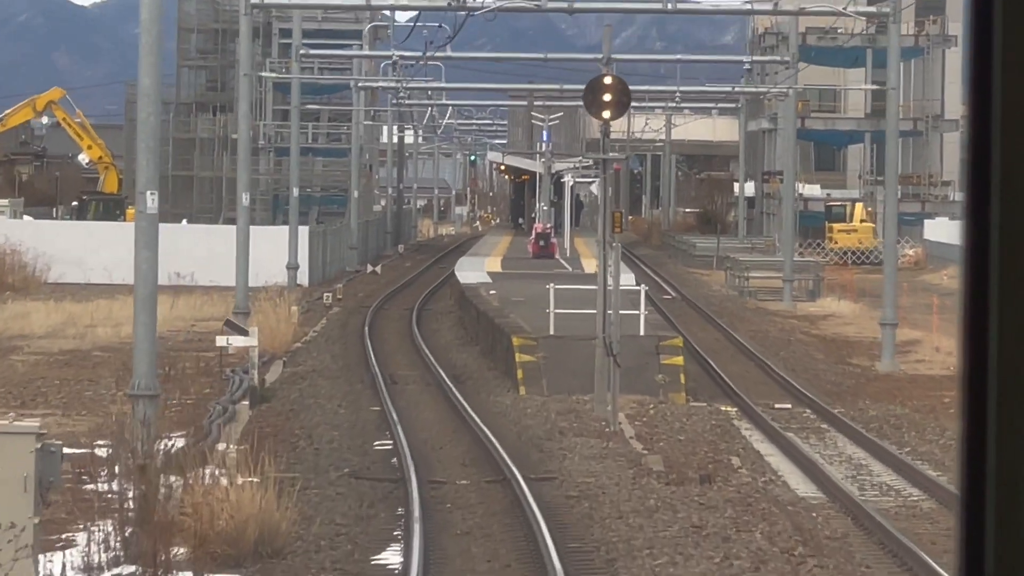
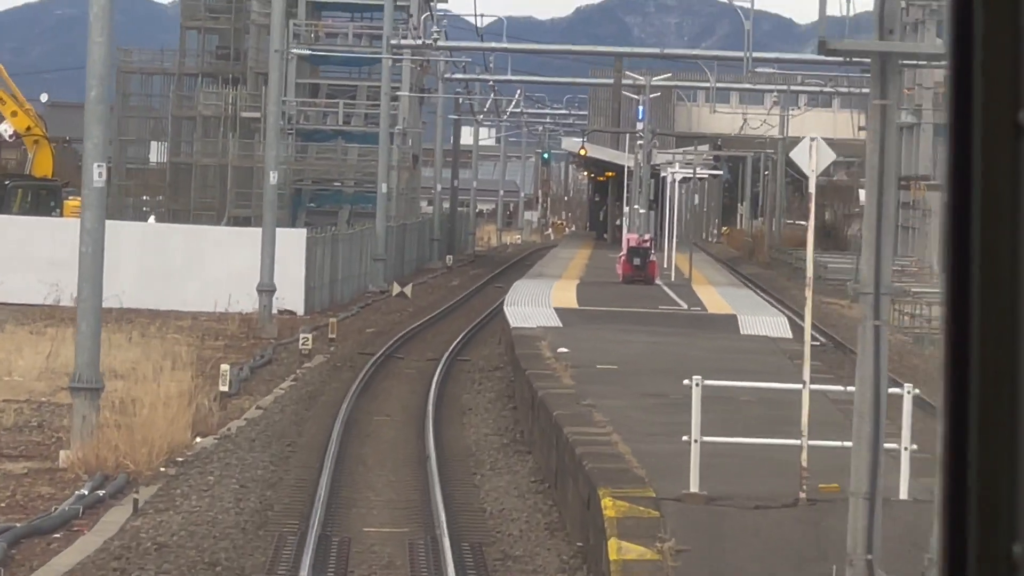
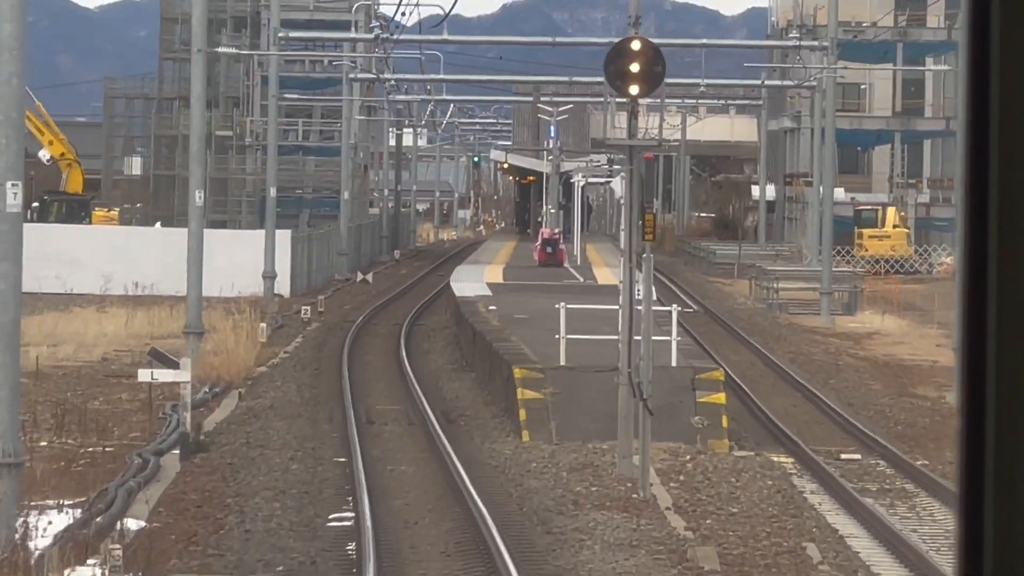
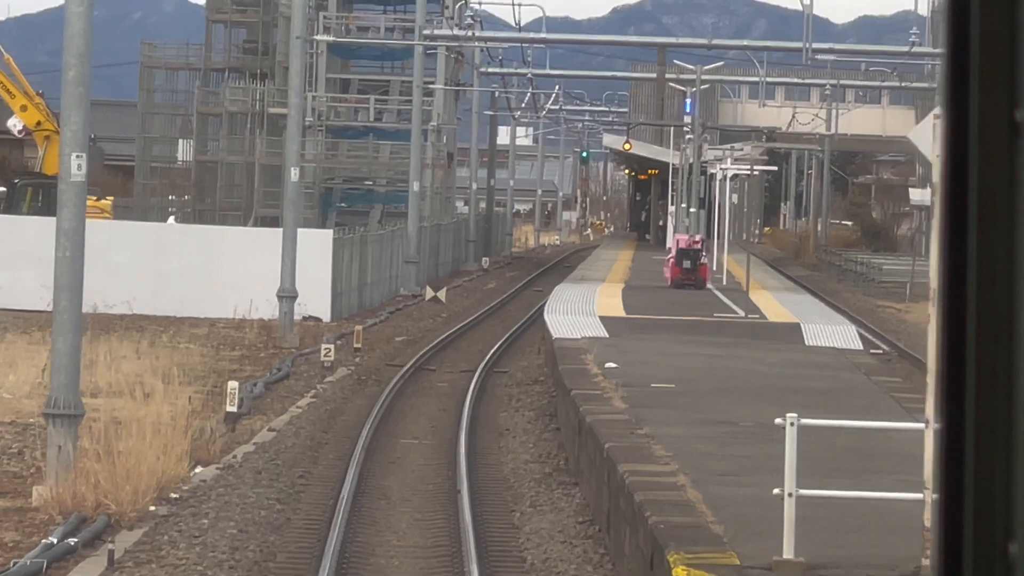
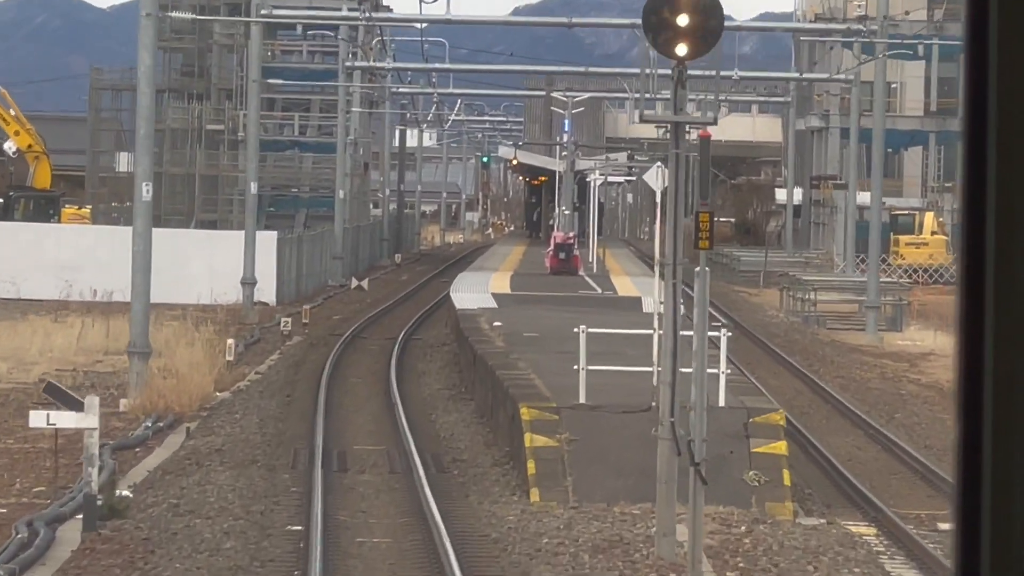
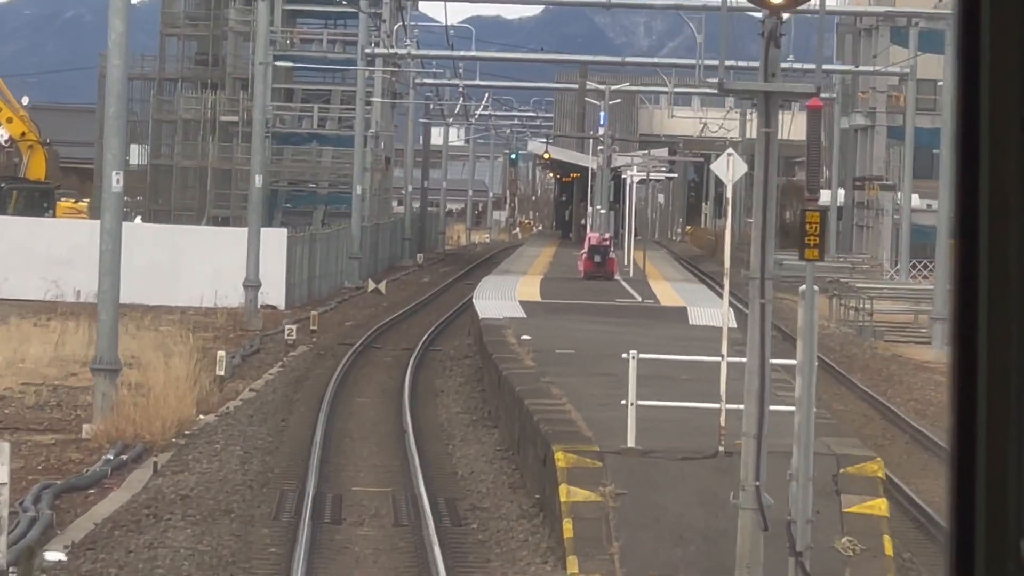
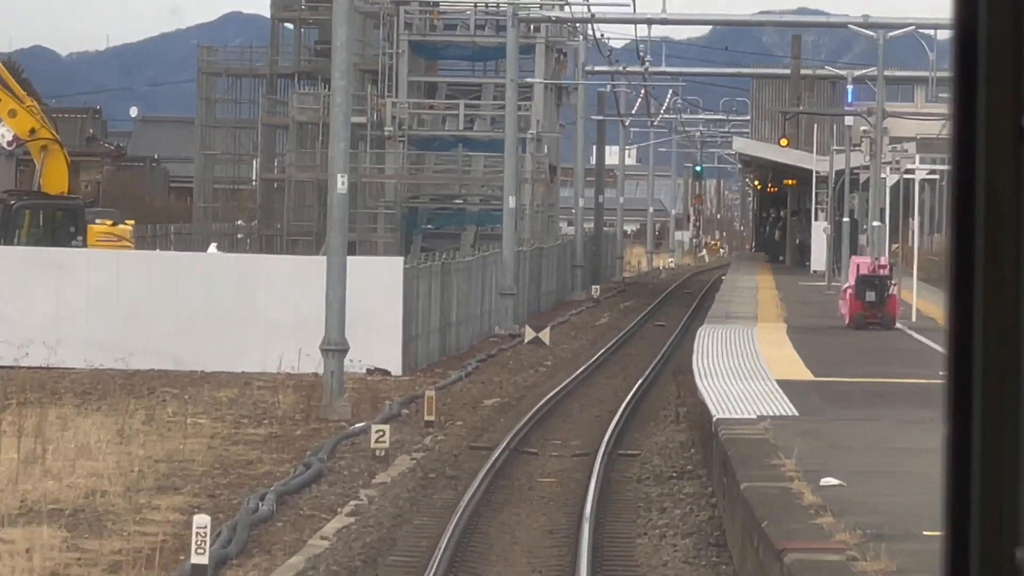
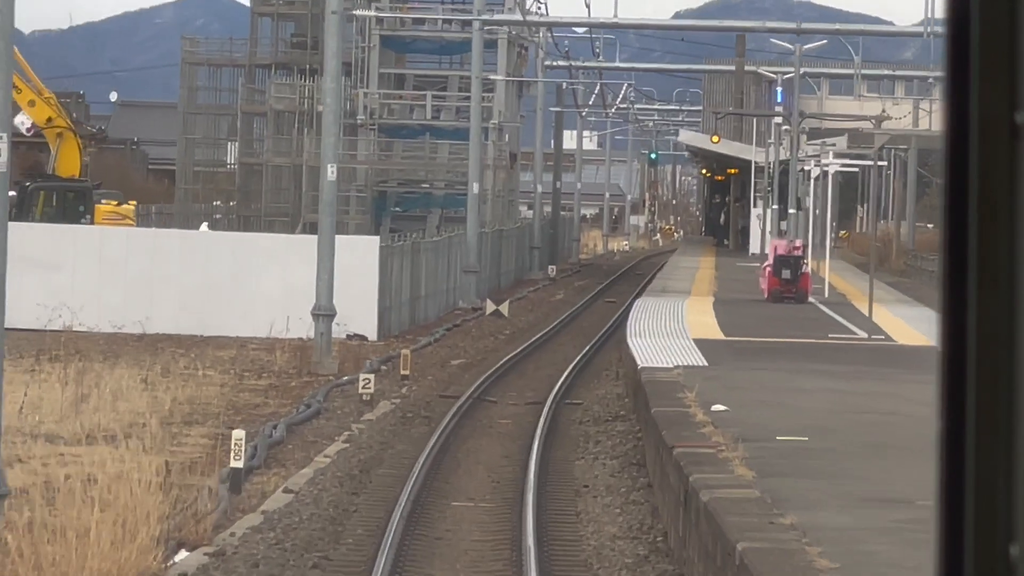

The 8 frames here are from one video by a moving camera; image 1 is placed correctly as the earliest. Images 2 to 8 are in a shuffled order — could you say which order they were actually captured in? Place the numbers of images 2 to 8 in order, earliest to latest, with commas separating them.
3, 5, 6, 2, 4, 8, 7
